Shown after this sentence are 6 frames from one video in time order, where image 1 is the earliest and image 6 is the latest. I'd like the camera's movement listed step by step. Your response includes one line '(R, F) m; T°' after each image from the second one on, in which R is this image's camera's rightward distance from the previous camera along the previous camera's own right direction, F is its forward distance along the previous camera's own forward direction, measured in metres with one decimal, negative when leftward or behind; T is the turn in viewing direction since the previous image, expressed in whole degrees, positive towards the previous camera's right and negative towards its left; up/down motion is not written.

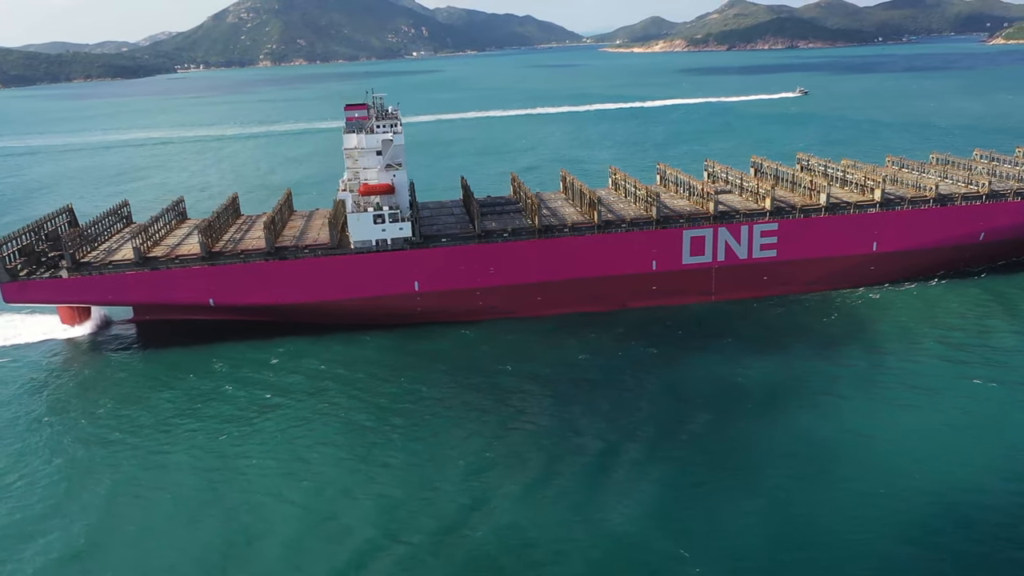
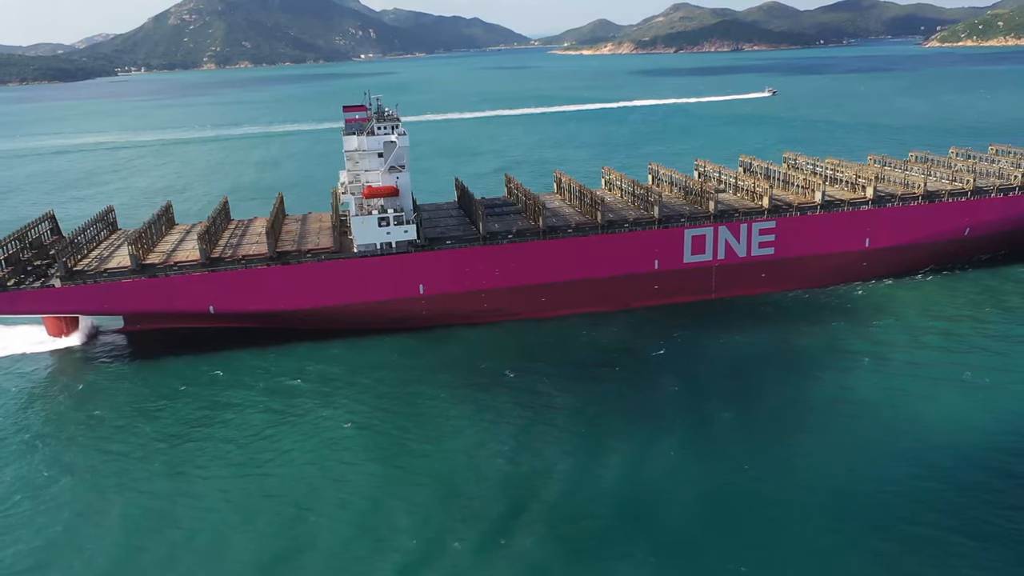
(-1.6, +0.2) m; +4°
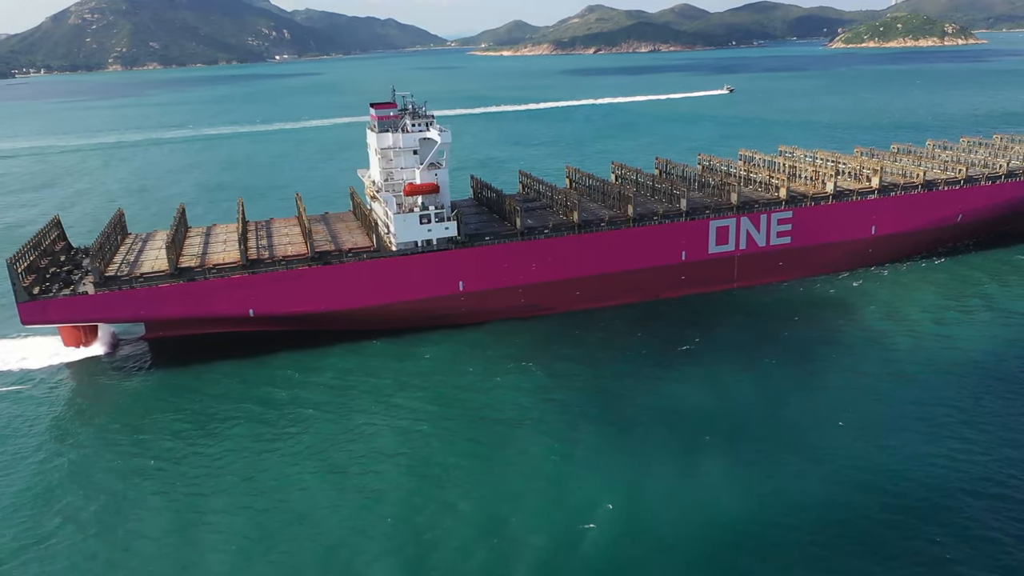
(-3.6, 0.0) m; +6°
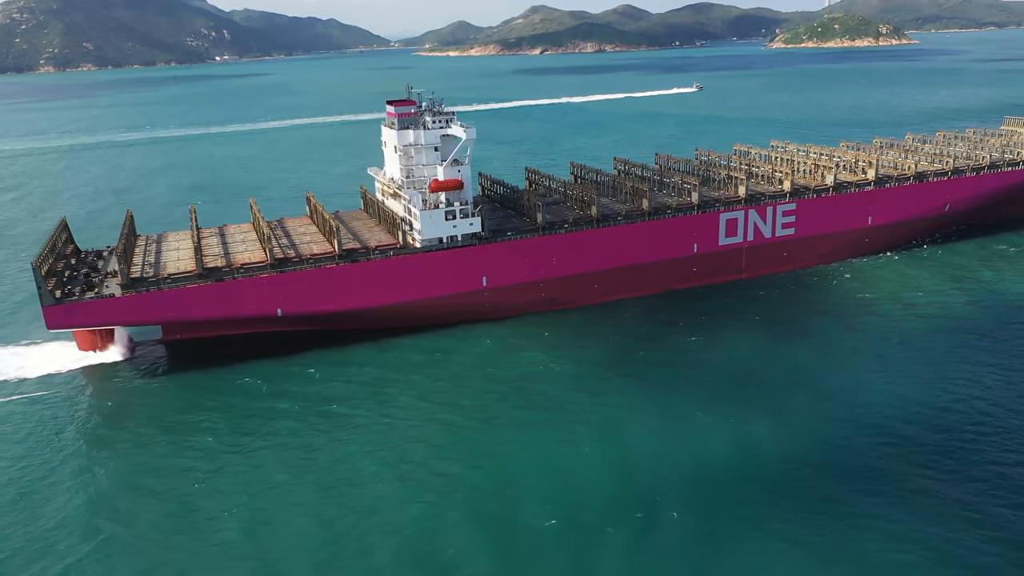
(-2.3, -0.2) m; +4°
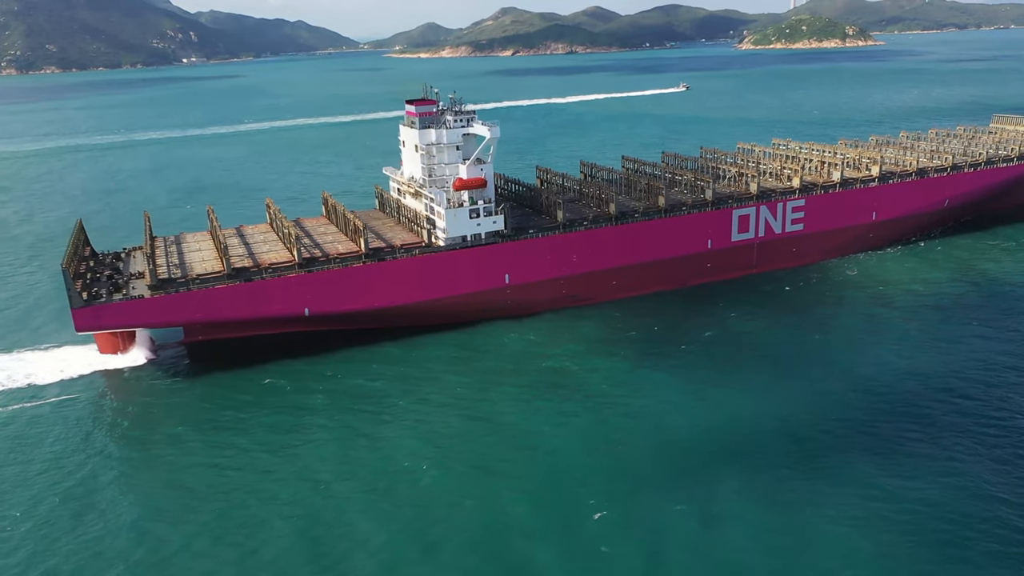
(-1.5, -0.2) m; +2°
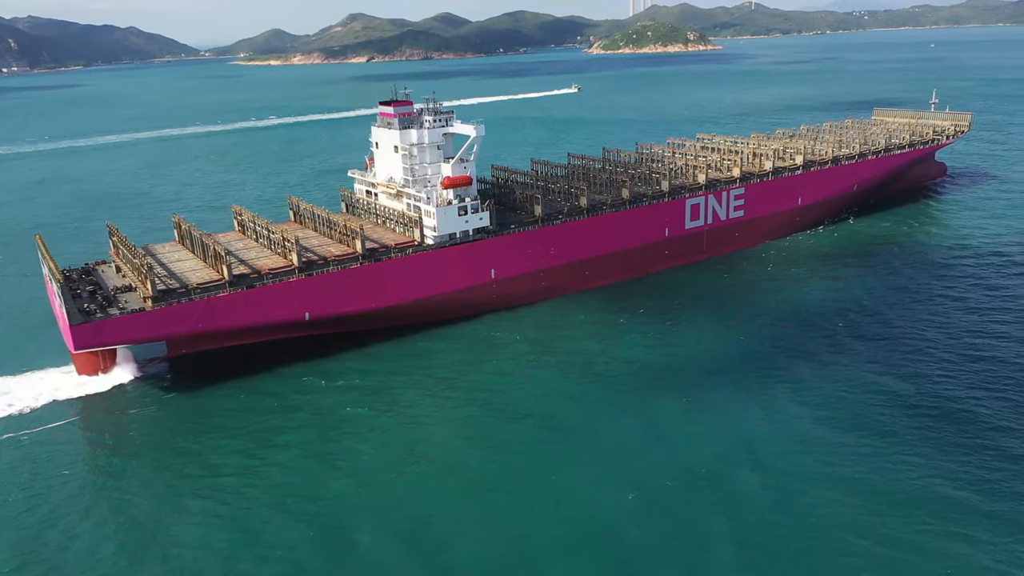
(-3.9, -0.4) m; +10°
